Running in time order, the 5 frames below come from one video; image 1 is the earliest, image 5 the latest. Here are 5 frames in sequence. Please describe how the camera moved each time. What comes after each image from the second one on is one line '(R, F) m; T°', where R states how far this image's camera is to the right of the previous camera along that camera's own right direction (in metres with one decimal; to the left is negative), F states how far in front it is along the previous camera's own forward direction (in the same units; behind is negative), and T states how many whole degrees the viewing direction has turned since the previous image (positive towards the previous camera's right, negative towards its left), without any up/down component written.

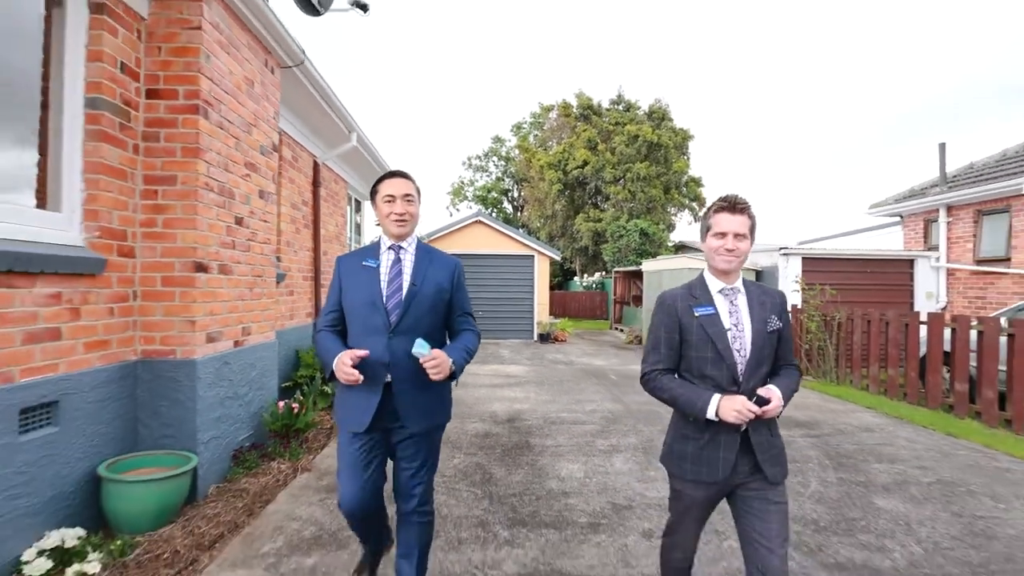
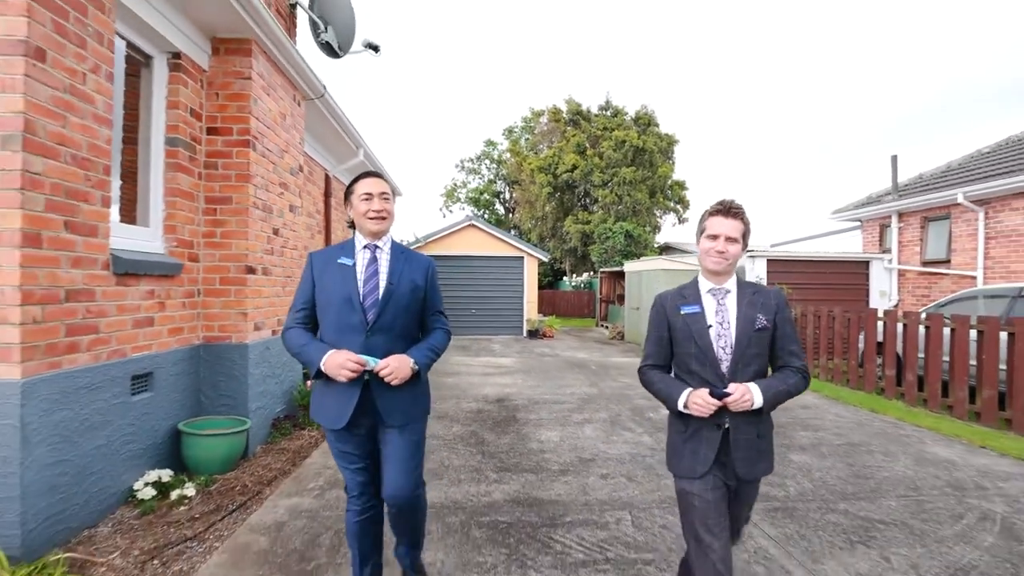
(0.0, -0.9) m; +1°
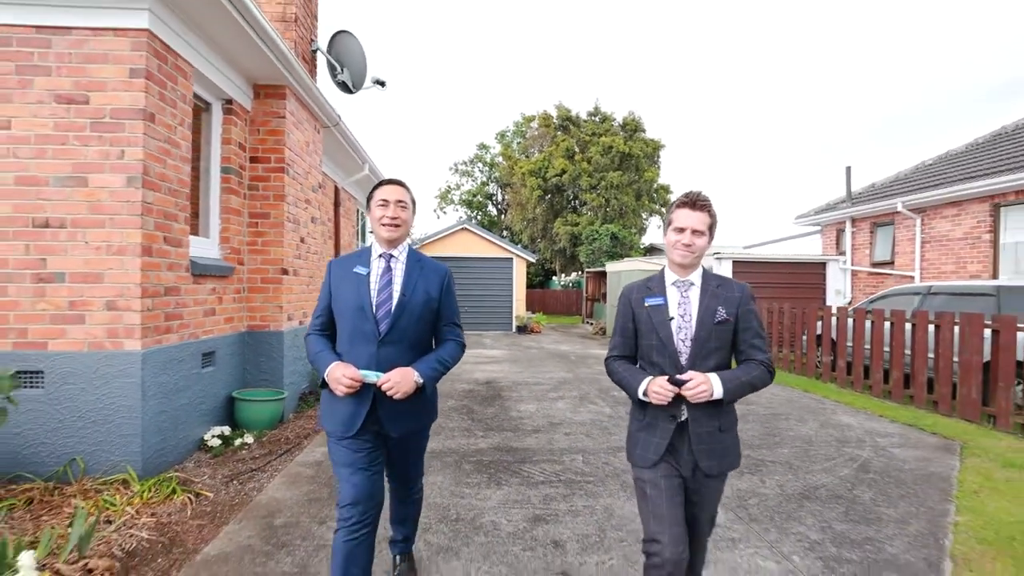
(+0.1, -1.1) m; +1°
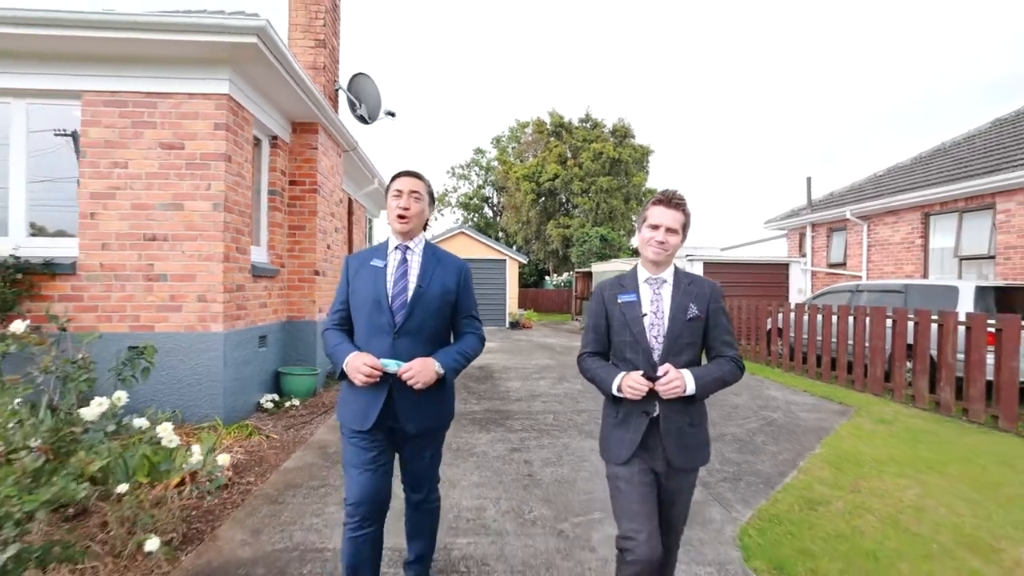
(+0.1, -1.3) m; 0°
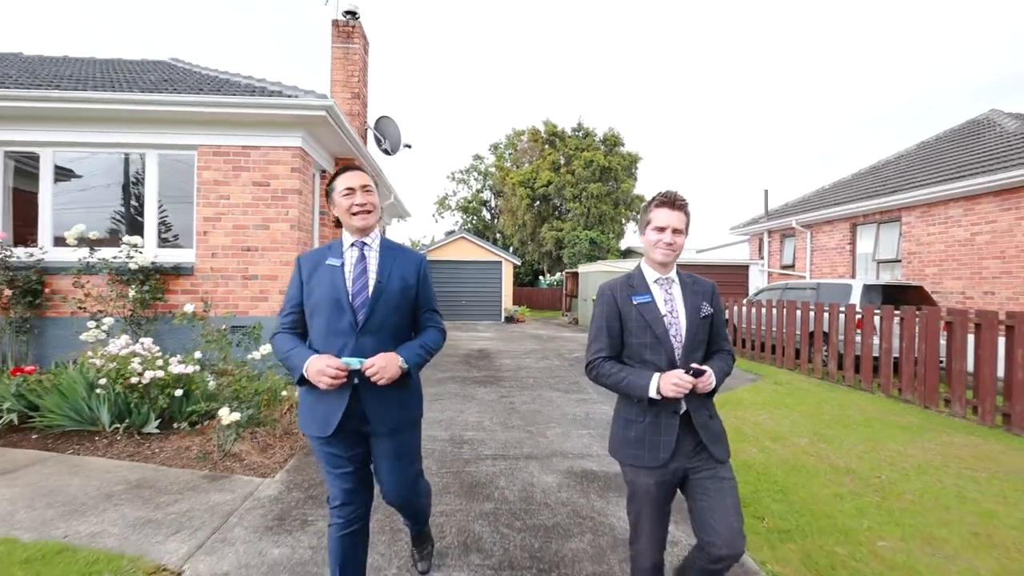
(+0.1, -2.0) m; 0°
